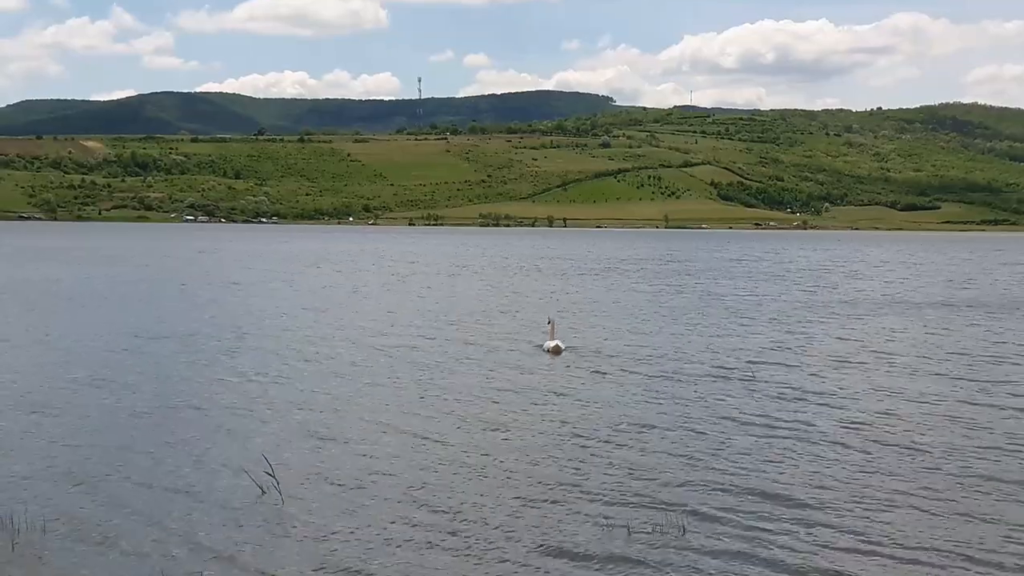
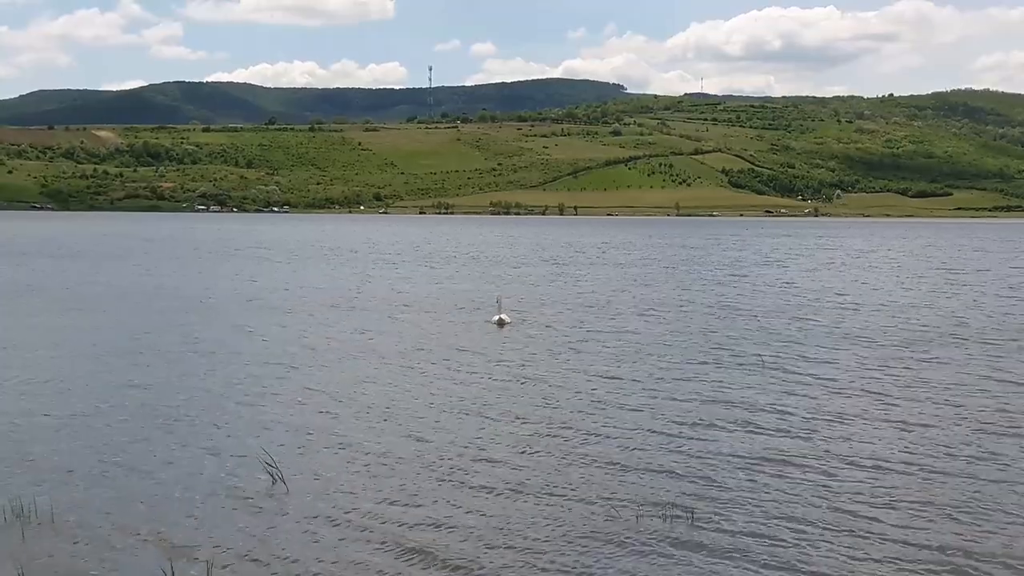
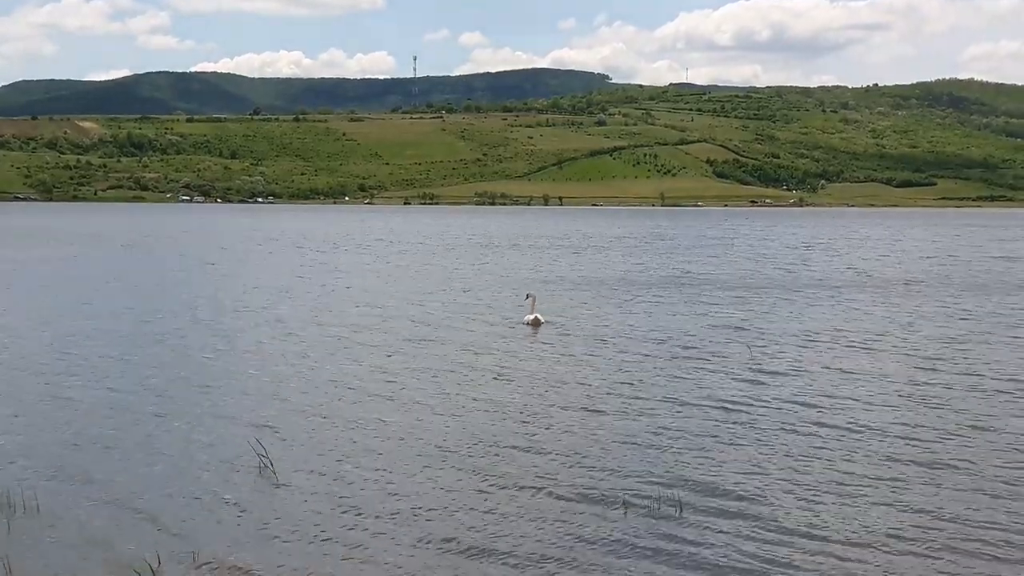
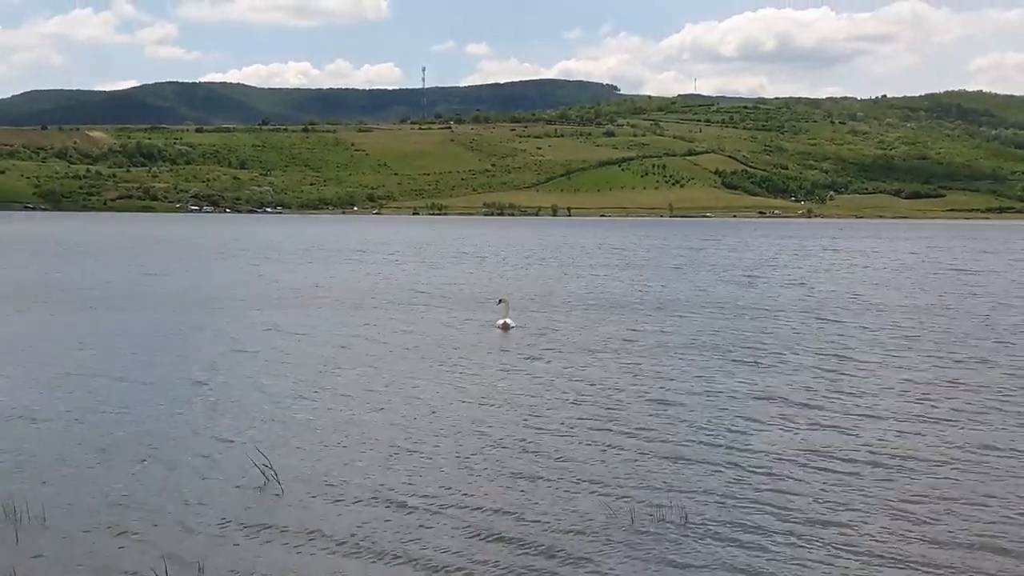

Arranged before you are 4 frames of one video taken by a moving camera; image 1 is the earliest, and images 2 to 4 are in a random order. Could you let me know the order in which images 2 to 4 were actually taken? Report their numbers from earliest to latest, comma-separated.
3, 4, 2
